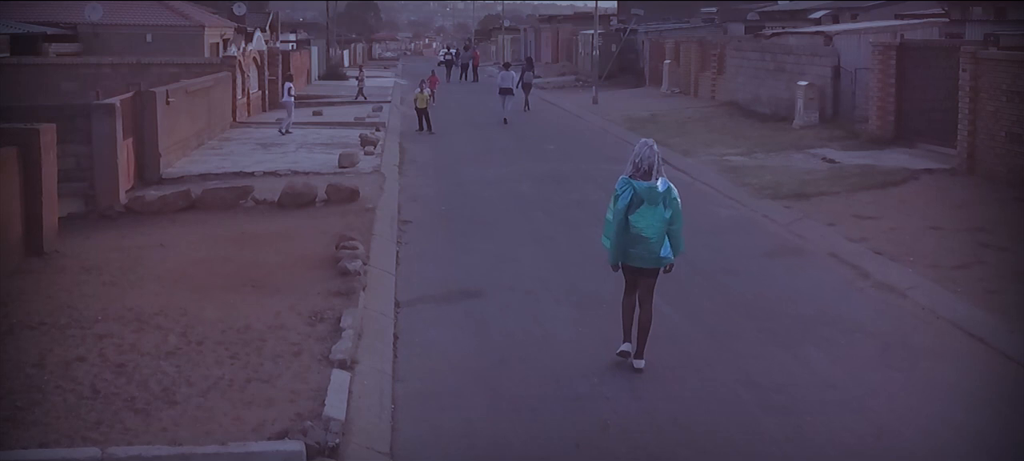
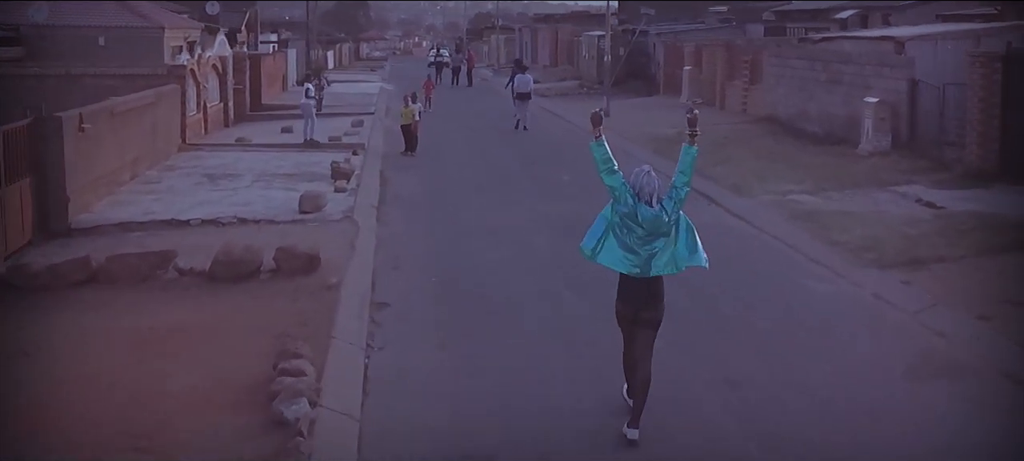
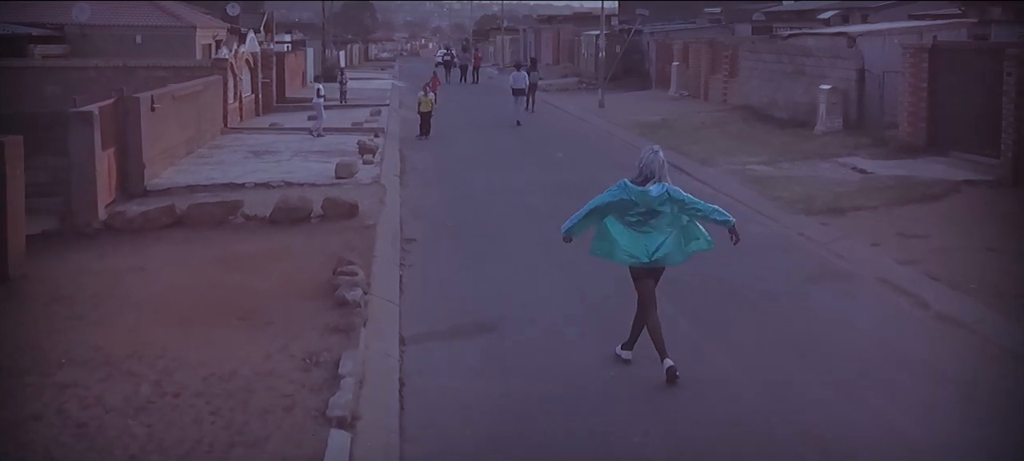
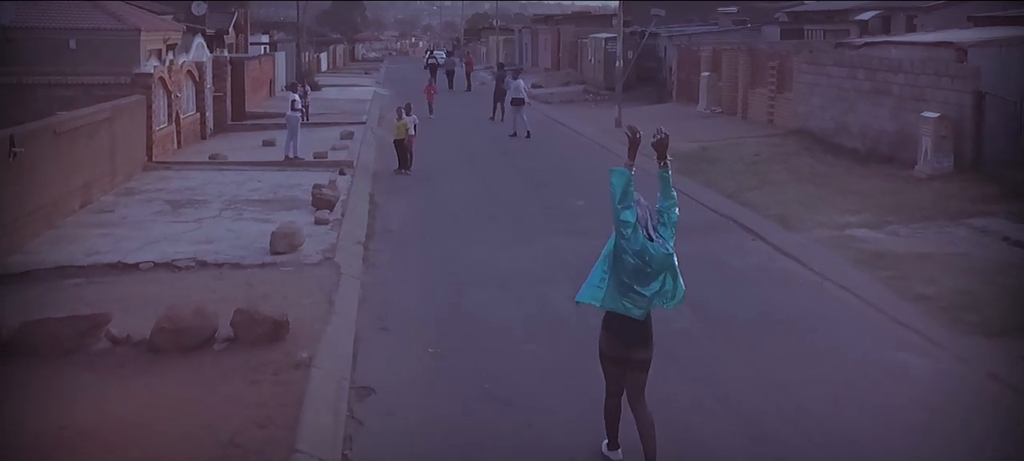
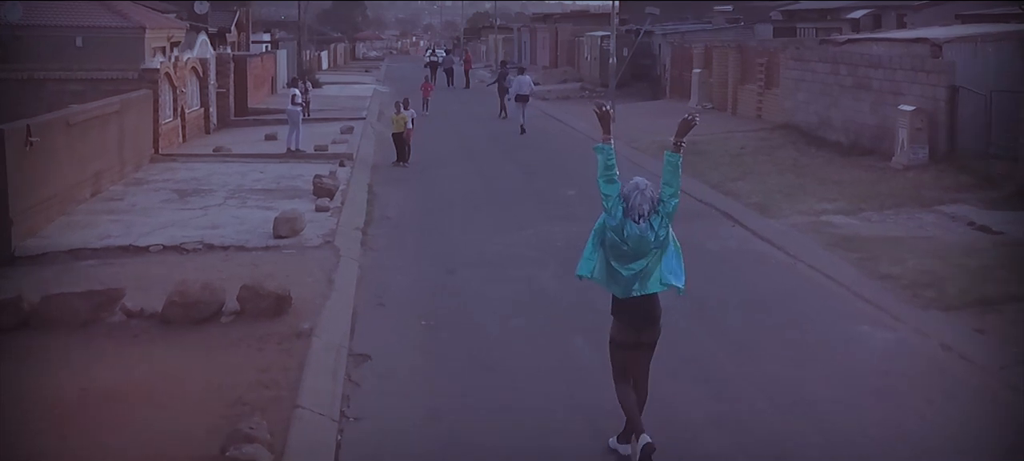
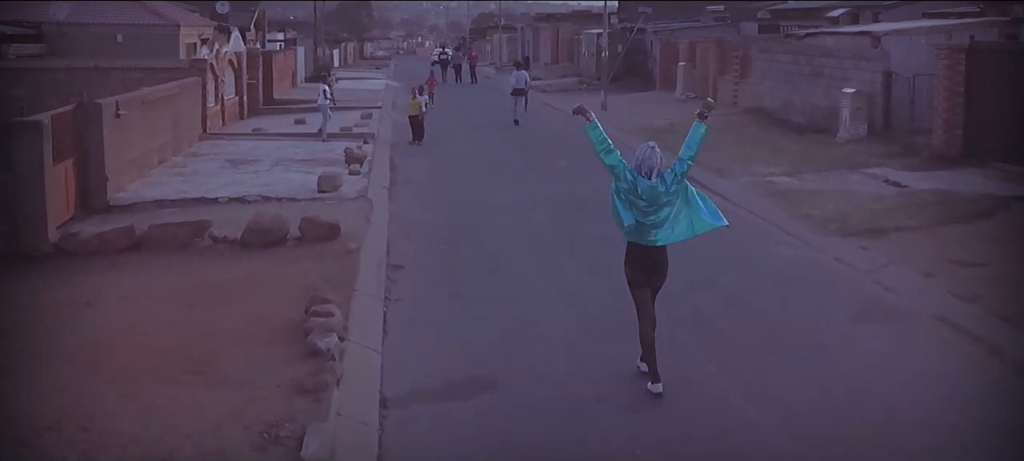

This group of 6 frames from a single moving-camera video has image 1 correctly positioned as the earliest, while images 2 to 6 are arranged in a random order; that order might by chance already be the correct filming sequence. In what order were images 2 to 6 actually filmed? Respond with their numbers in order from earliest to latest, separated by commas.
3, 6, 2, 5, 4
